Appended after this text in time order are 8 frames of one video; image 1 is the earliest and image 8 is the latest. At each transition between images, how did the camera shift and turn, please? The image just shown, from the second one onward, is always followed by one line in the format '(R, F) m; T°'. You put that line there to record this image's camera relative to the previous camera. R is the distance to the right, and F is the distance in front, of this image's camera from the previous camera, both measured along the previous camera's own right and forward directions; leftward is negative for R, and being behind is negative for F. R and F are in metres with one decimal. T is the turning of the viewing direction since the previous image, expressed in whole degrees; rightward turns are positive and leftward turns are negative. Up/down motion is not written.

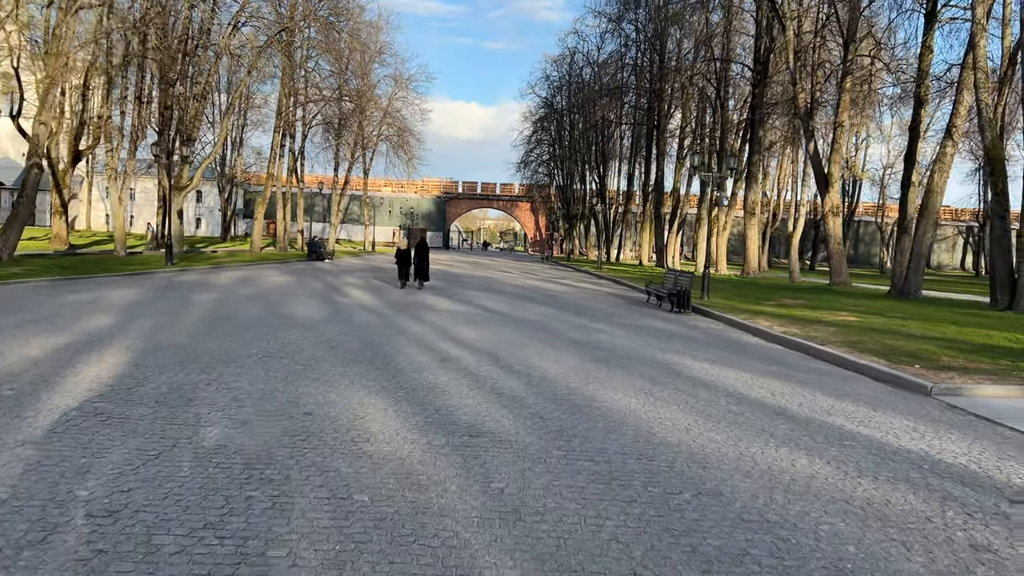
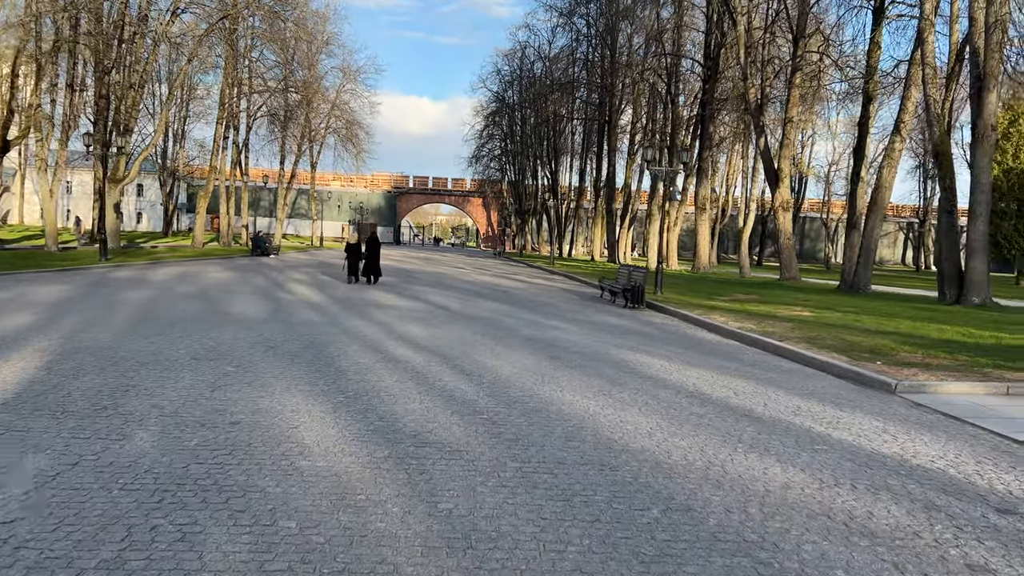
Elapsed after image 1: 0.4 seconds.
(0.0, +0.5) m; +3°
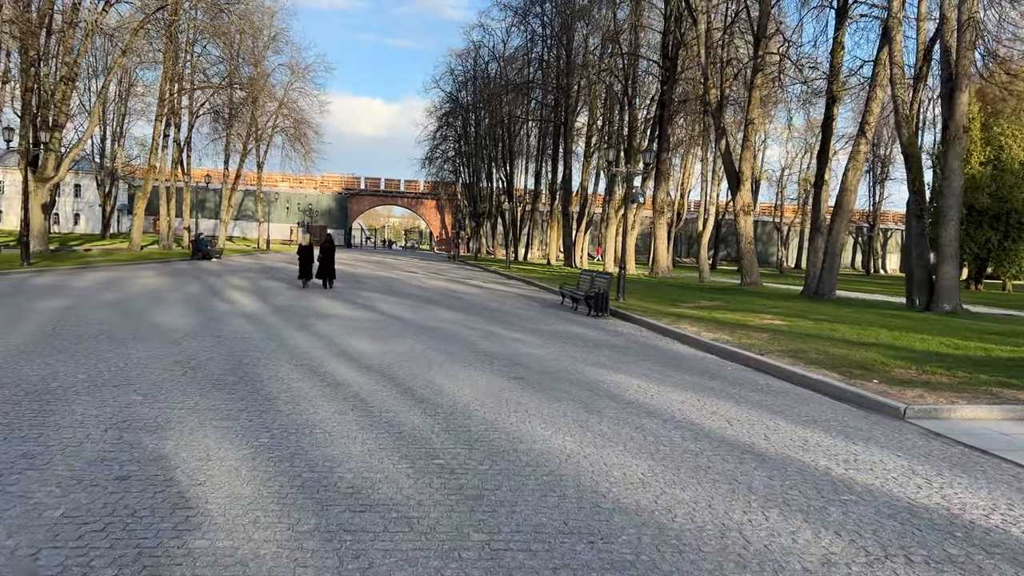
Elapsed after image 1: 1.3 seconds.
(-0.1, +1.1) m; +3°
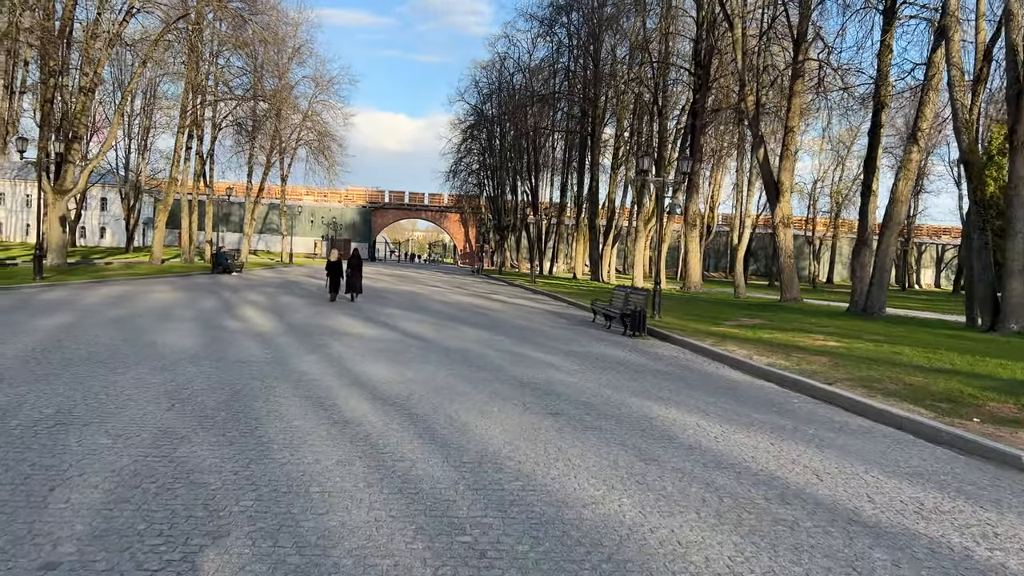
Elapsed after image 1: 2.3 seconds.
(-0.1, +1.1) m; -2°
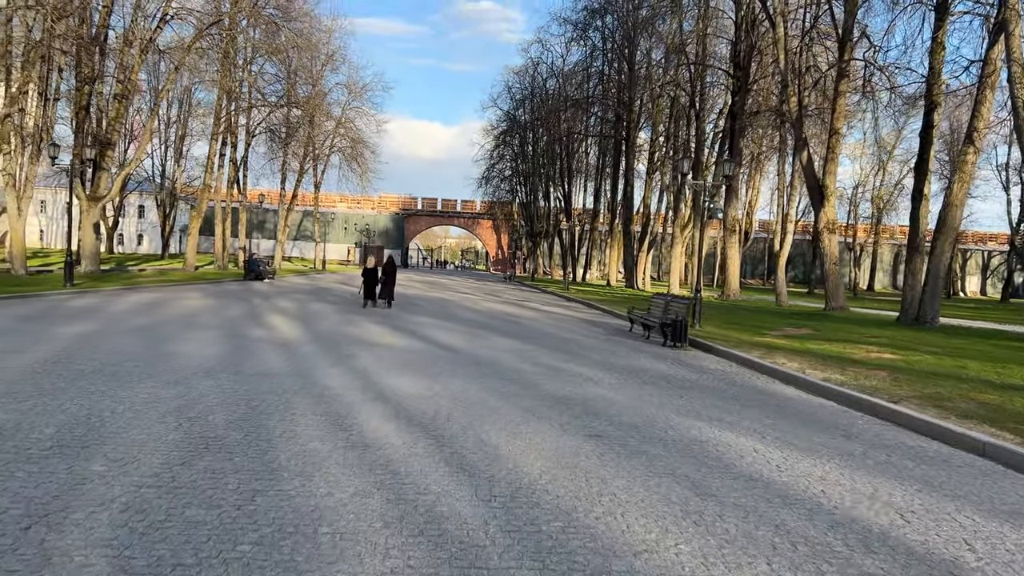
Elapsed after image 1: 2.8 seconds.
(0.0, +0.6) m; -2°
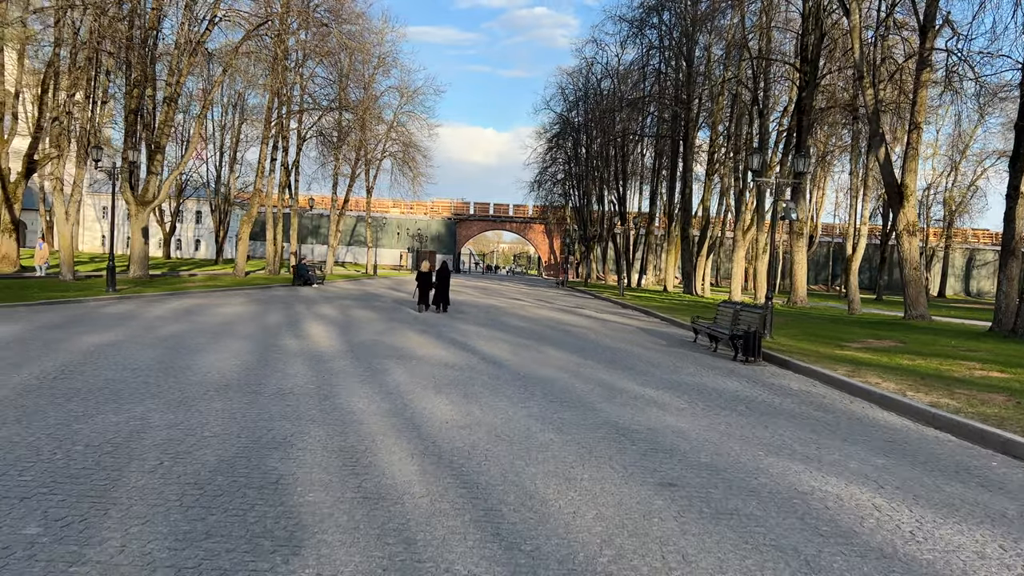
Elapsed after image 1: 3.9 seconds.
(0.0, +1.2) m; -4°
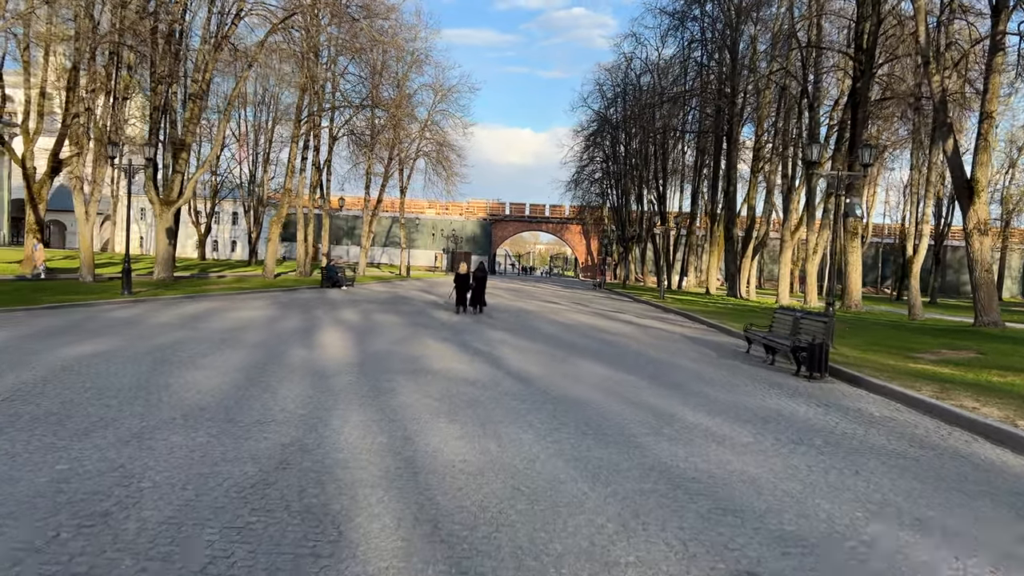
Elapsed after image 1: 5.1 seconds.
(+0.1, +1.4) m; -3°
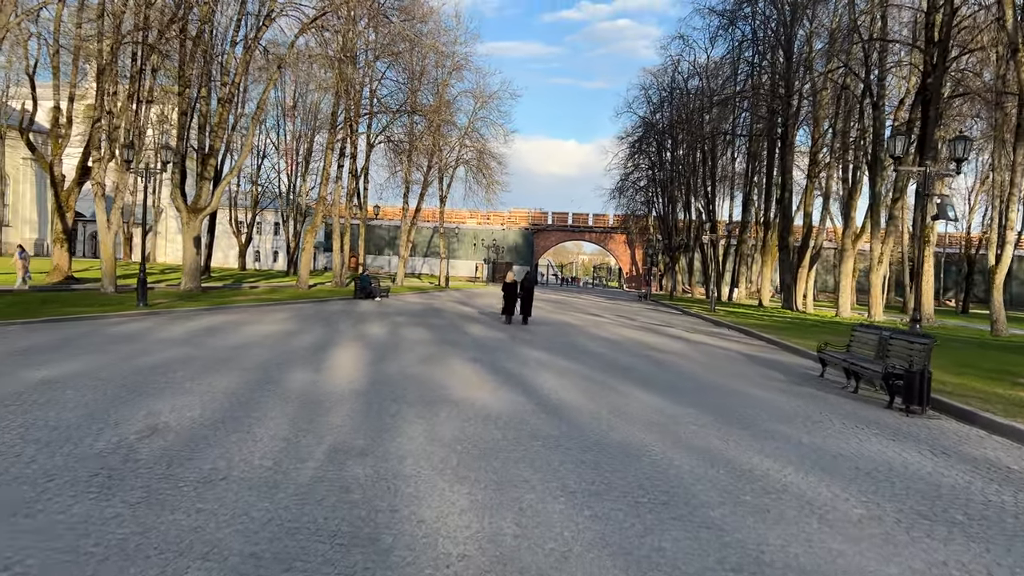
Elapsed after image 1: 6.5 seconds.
(+0.1, +1.7) m; -3°
